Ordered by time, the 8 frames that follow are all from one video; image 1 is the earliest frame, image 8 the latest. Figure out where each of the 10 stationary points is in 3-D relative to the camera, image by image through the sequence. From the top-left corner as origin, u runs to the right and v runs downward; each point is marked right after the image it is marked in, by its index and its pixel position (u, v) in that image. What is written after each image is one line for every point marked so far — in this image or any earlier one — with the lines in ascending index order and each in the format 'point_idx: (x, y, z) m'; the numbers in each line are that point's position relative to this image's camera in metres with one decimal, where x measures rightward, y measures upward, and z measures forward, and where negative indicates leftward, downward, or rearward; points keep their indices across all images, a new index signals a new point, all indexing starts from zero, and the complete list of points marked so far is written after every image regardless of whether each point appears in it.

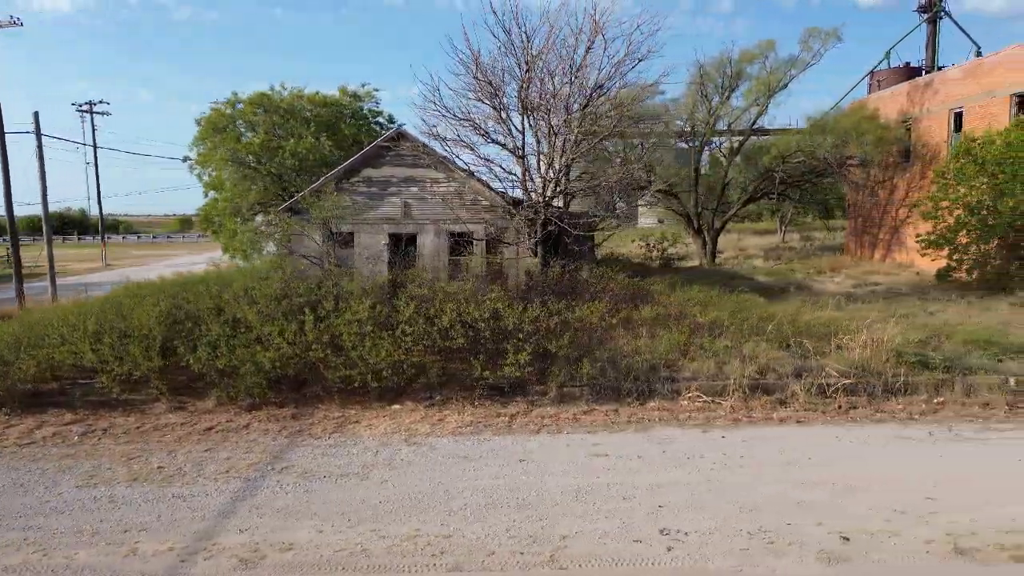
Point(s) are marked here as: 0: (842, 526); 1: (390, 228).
0: (+2.3, -1.7, +5.6) m
1: (-2.3, +1.1, +14.4) m
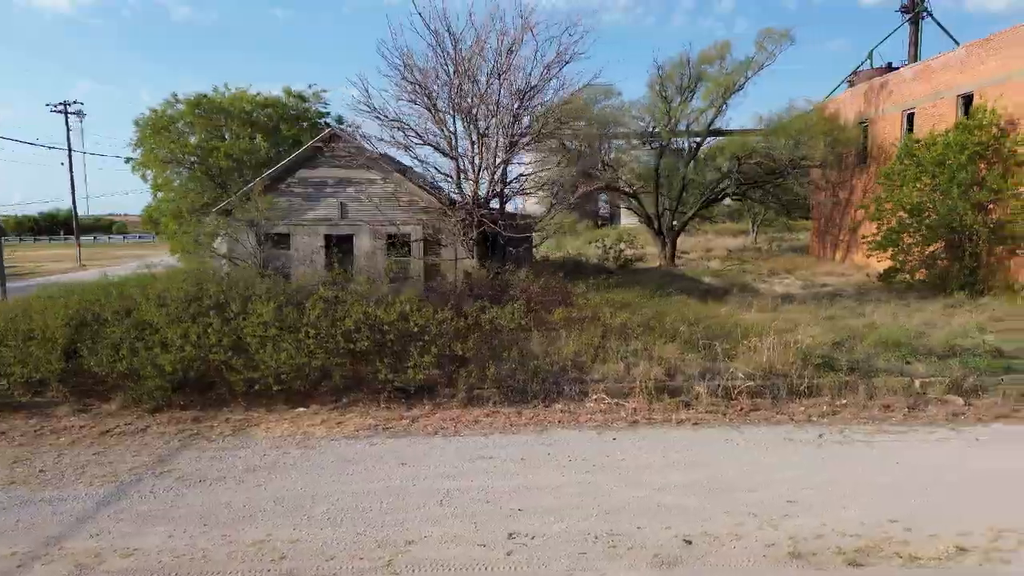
0: (+1.2, -1.7, +5.6) m
1: (-3.4, +1.0, +14.4) m
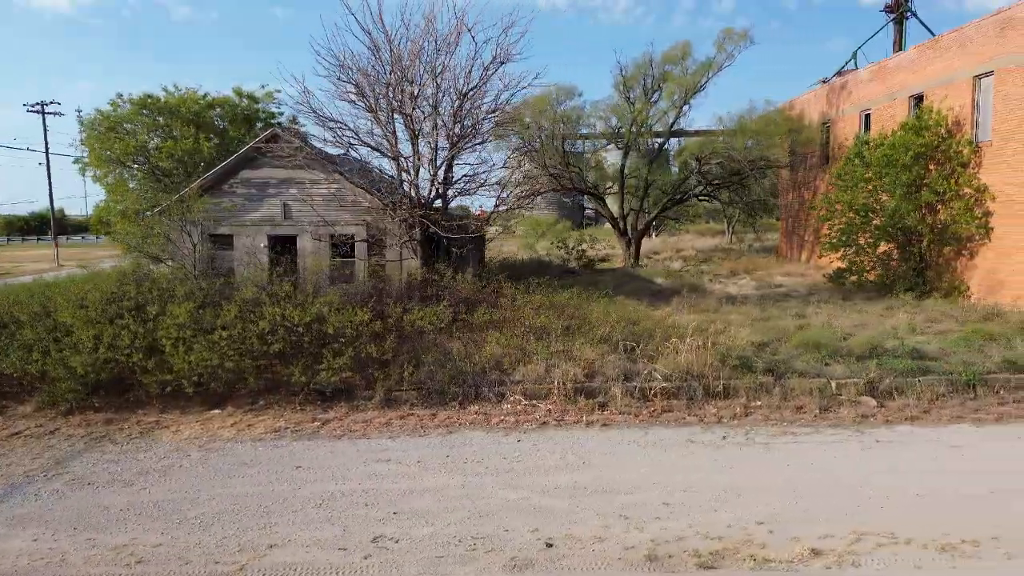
0: (+0.3, -1.7, +5.6) m
1: (-4.4, +1.0, +14.4) m
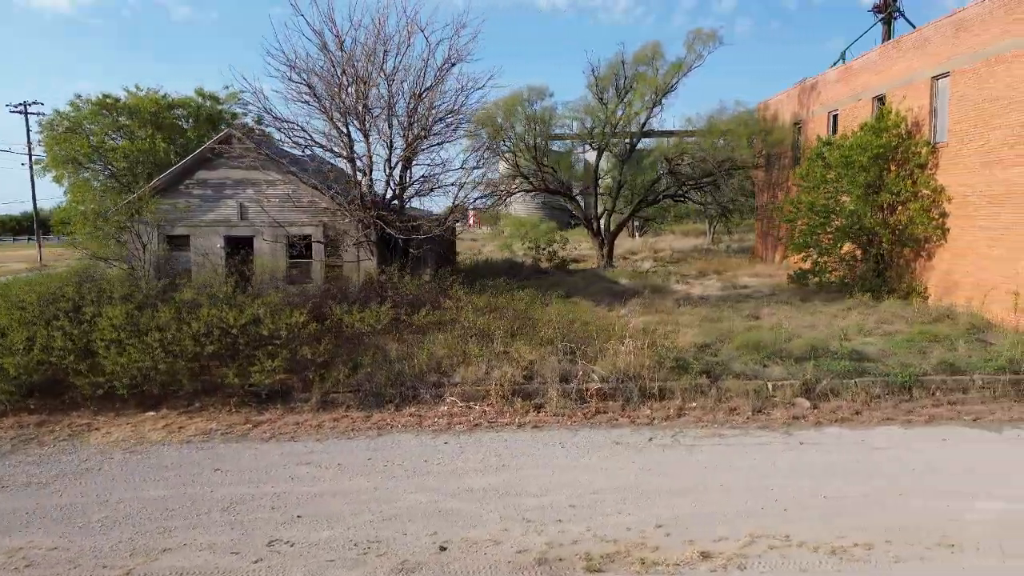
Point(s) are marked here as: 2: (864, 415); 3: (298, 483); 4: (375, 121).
0: (-0.4, -1.7, +5.5) m
1: (-5.1, +1.0, +14.3) m
2: (+3.7, -1.3, +8.5) m
3: (-1.8, -1.6, +6.8) m
4: (-2.2, +2.7, +12.9) m
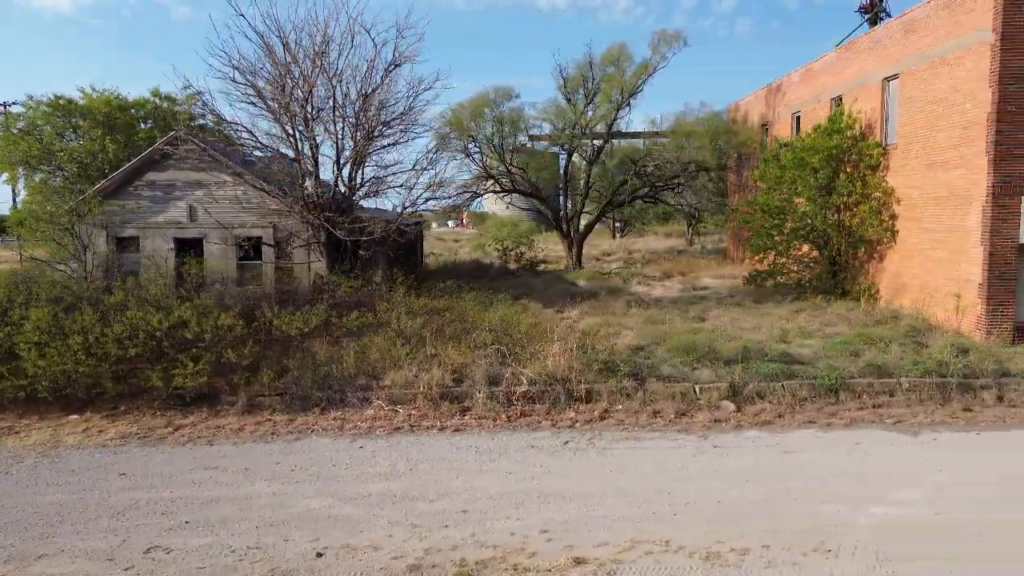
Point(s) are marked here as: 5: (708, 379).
0: (-1.2, -1.7, +5.5) m
1: (-6.0, +1.0, +14.3) m
2: (+2.9, -1.4, +8.5) m
3: (-2.6, -1.7, +6.7) m
4: (-3.1, +2.6, +12.9) m
5: (+2.3, -1.0, +9.2) m
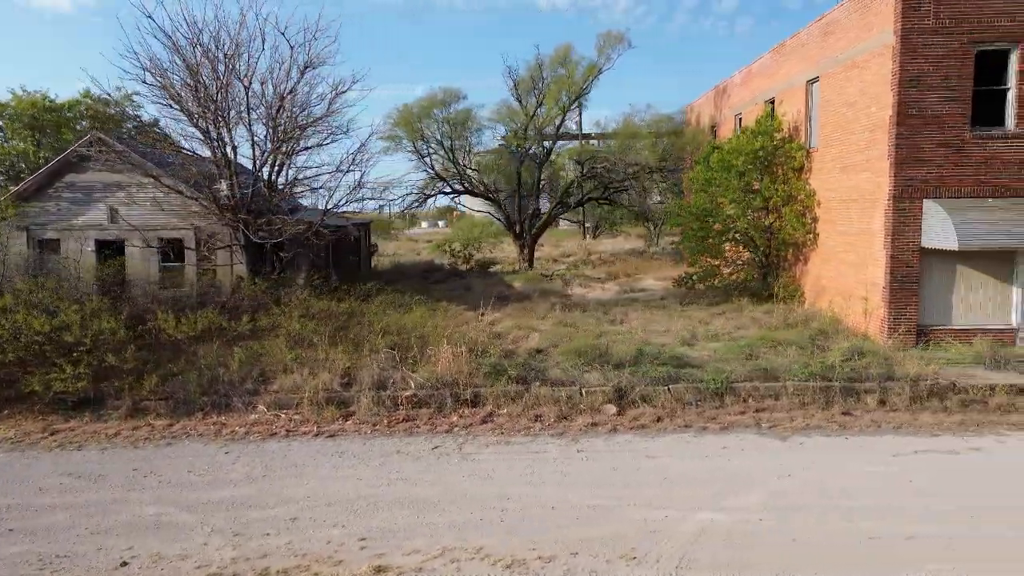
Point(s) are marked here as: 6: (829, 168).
0: (-2.5, -1.8, +5.5) m
1: (-7.3, +0.9, +14.2) m
2: (+1.6, -1.4, +8.4) m
3: (-3.9, -1.7, +6.7) m
4: (-4.4, +2.6, +12.8) m
5: (+1.0, -1.1, +9.2) m
6: (+5.0, +1.9, +12.8) m
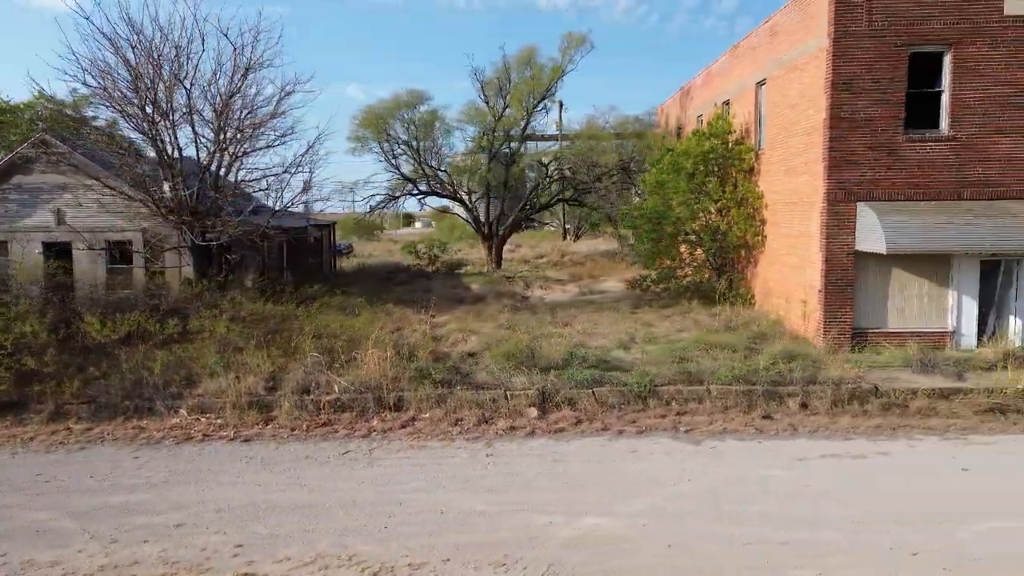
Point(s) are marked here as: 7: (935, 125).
0: (-3.3, -1.8, +5.4) m
1: (-8.2, +0.9, +14.1) m
2: (+0.7, -1.4, +8.4) m
3: (-4.7, -1.8, +6.6) m
4: (-5.3, +2.6, +12.8) m
5: (+0.1, -1.1, +9.2) m
6: (+4.2, +1.9, +12.8) m
7: (+5.7, +2.2, +10.8) m
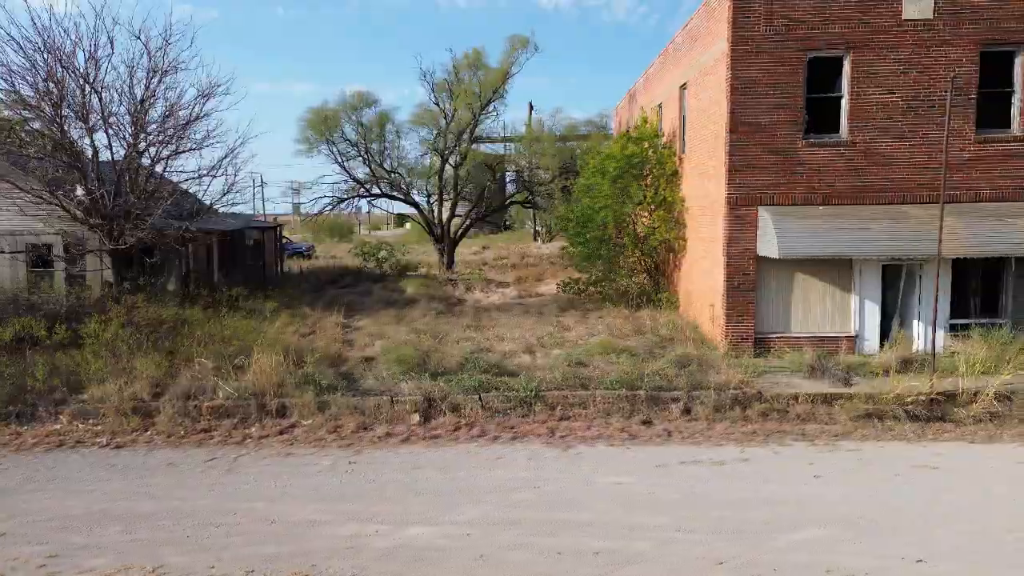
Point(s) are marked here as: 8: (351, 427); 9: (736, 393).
0: (-4.6, -1.9, +5.4) m
1: (-9.5, +0.8, +14.0) m
2: (-0.6, -1.5, +8.4) m
3: (-6.0, -1.8, +6.6) m
4: (-6.6, +2.5, +12.7) m
5: (-1.2, -1.2, +9.2) m
6: (+2.9, +1.8, +12.8) m
7: (+4.4, +2.1, +10.8) m
8: (-1.7, -1.5, +8.5) m
9: (+2.5, -1.2, +9.0) m
